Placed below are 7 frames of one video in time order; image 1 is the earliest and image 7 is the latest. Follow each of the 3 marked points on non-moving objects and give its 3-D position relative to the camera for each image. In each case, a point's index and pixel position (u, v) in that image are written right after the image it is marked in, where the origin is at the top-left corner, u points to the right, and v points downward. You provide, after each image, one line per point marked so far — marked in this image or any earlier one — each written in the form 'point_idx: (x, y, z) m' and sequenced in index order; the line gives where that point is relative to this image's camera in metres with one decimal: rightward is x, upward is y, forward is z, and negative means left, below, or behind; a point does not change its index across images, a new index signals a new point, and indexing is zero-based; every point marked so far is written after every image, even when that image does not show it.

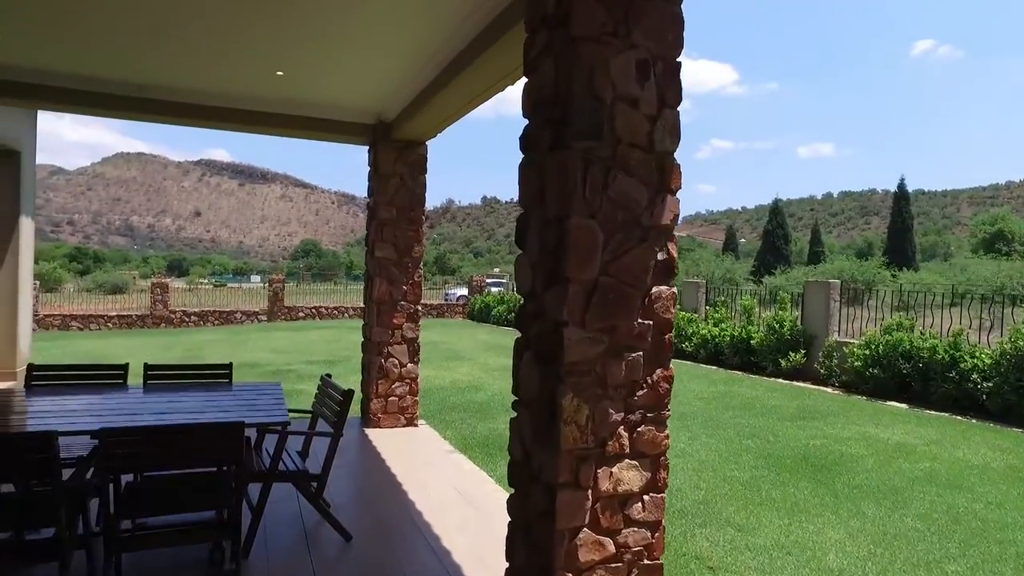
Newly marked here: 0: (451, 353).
0: (-1.1, -1.2, +12.2) m
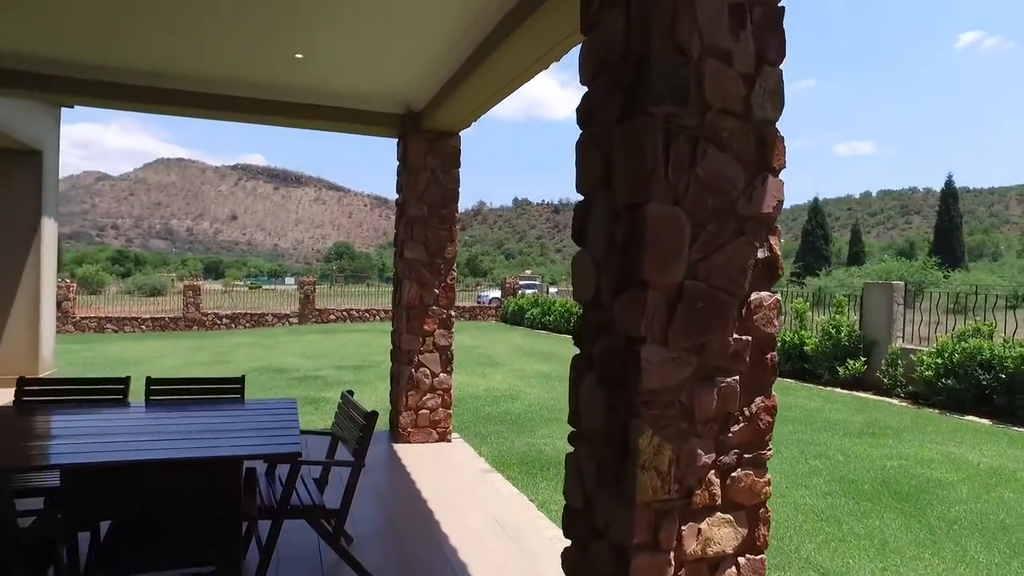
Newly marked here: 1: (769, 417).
0: (-0.5, -1.2, +11.7) m
1: (+0.7, -0.4, +1.9) m
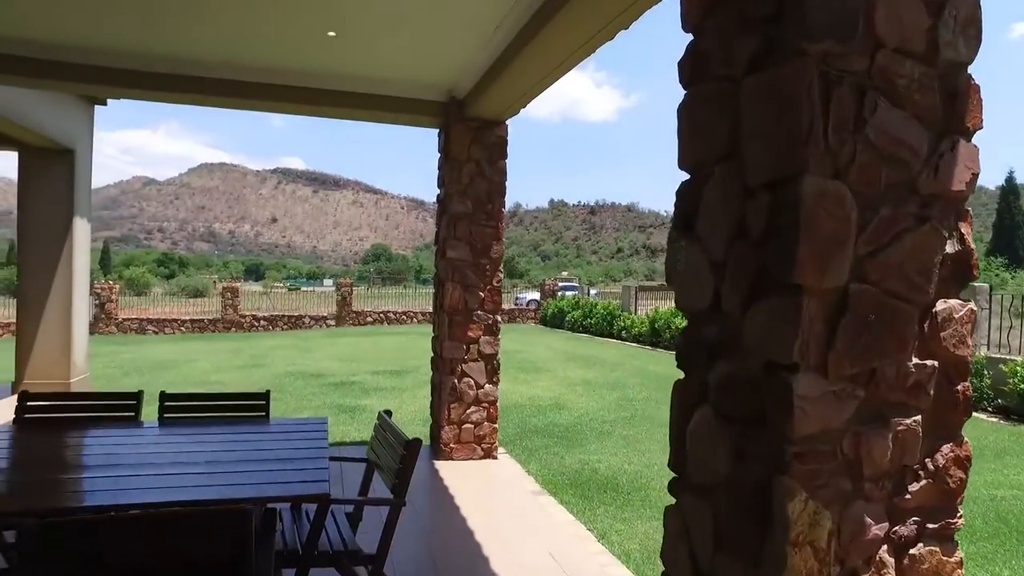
0: (+0.2, -1.2, +11.2) m
1: (+0.9, -0.4, +1.4) m
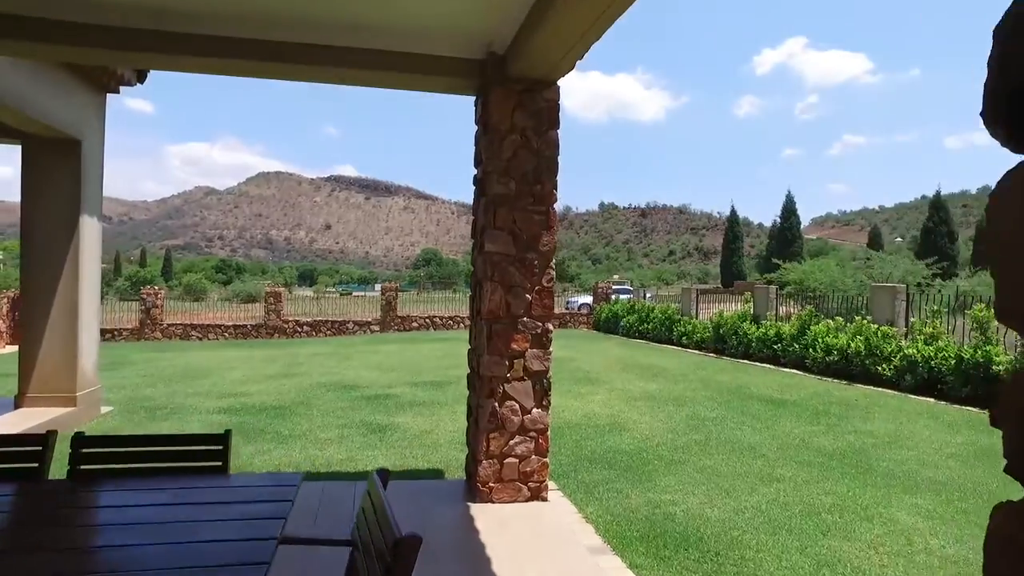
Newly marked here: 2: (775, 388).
0: (+1.0, -1.3, +10.2) m
1: (+1.0, -0.4, +0.3) m
2: (+3.3, -1.2, +8.5) m
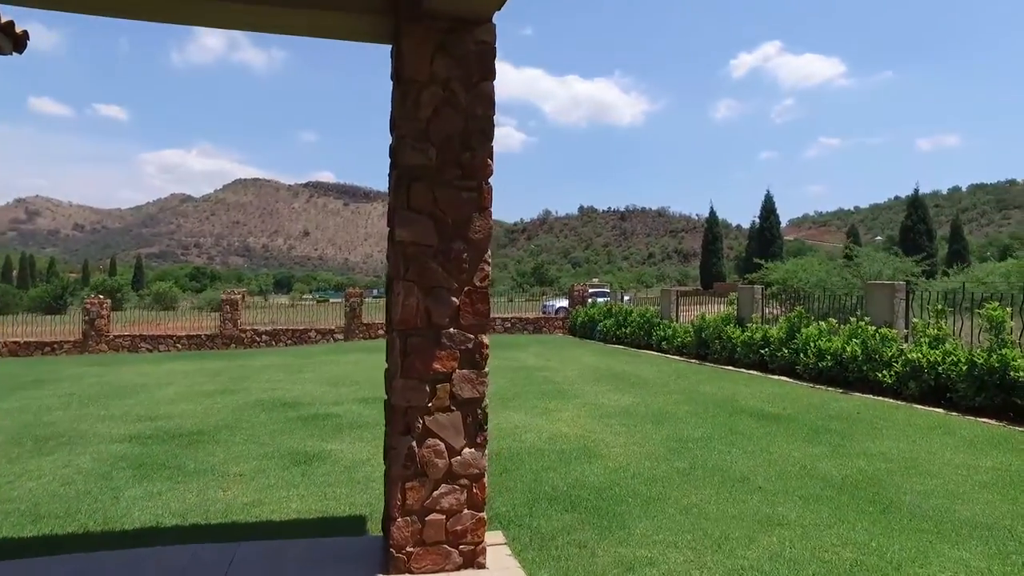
0: (+0.5, -1.3, +9.2) m
1: (+0.7, -0.3, -0.6) m
2: (+2.8, -1.2, +7.5) m
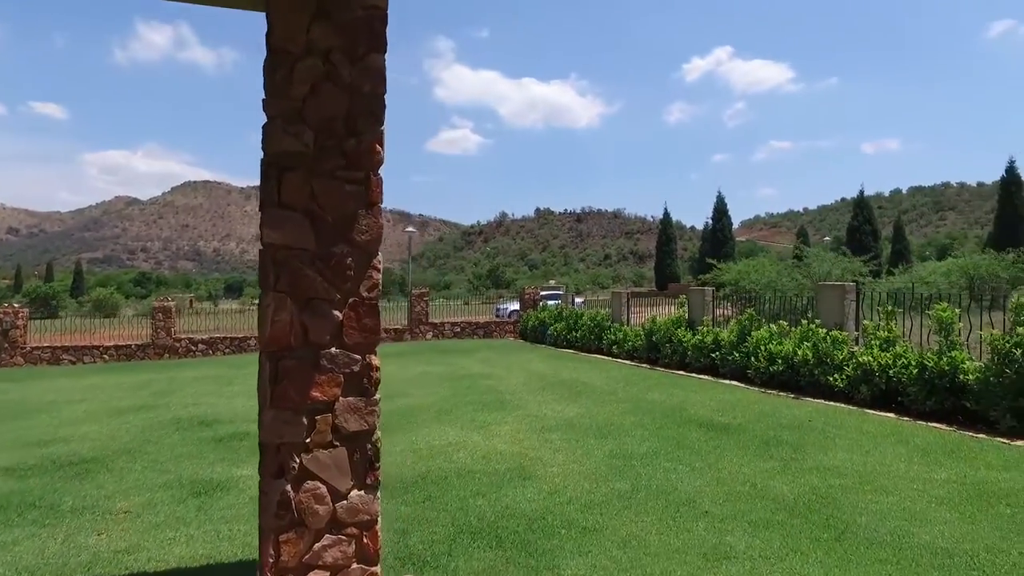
0: (-0.3, -1.4, +8.7) m
1: (+0.5, -0.3, -1.1) m
2: (+2.2, -1.3, +7.2) m
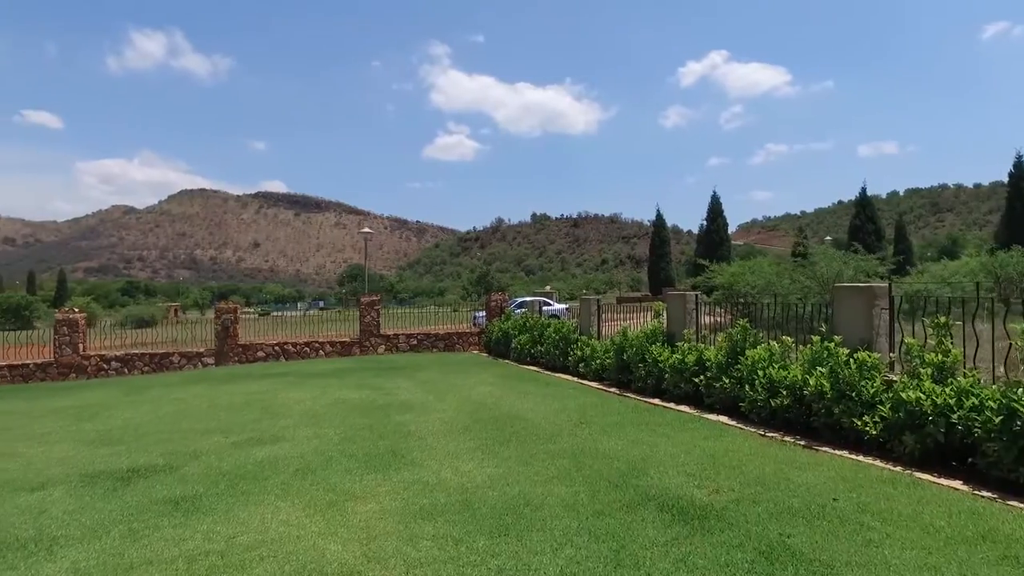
0: (-1.1, -1.4, +6.4) m
1: (-0.3, -0.3, -3.4) m
2: (+1.3, -1.3, +4.9) m
